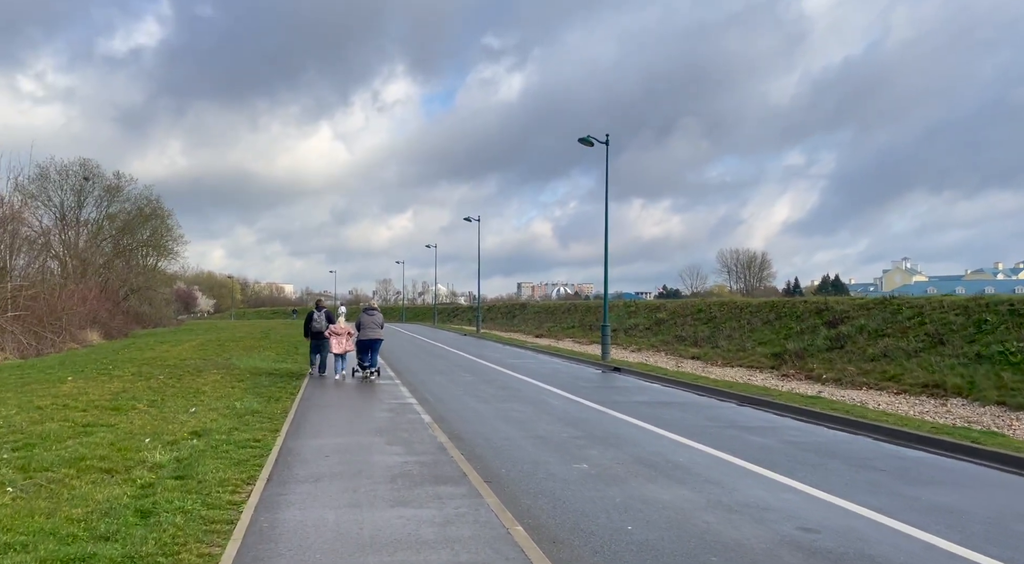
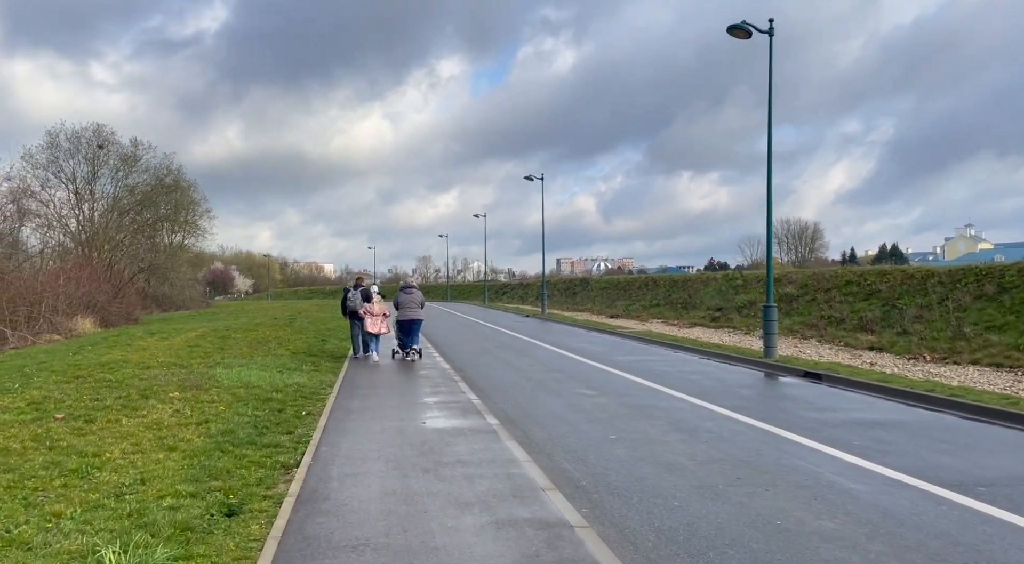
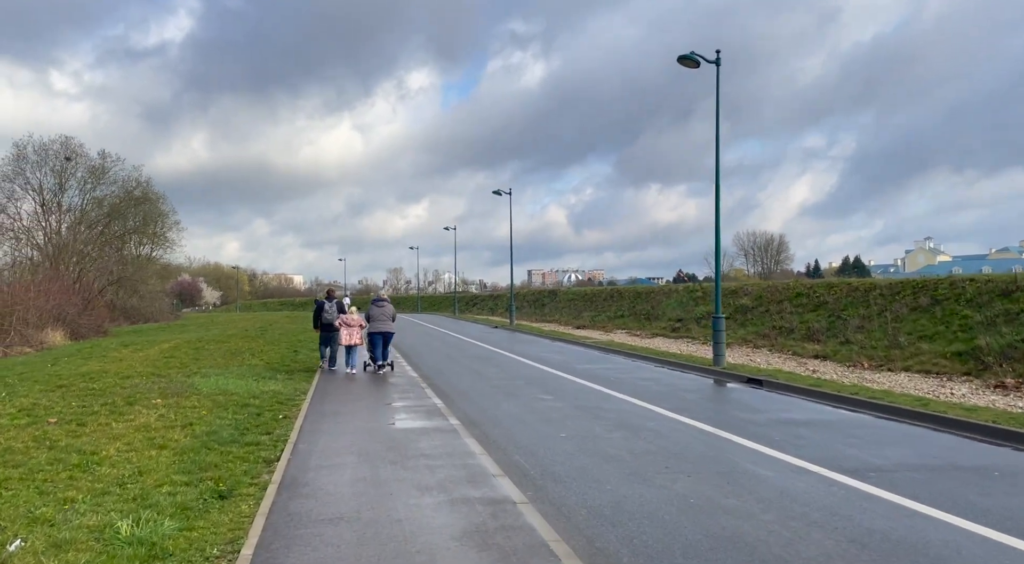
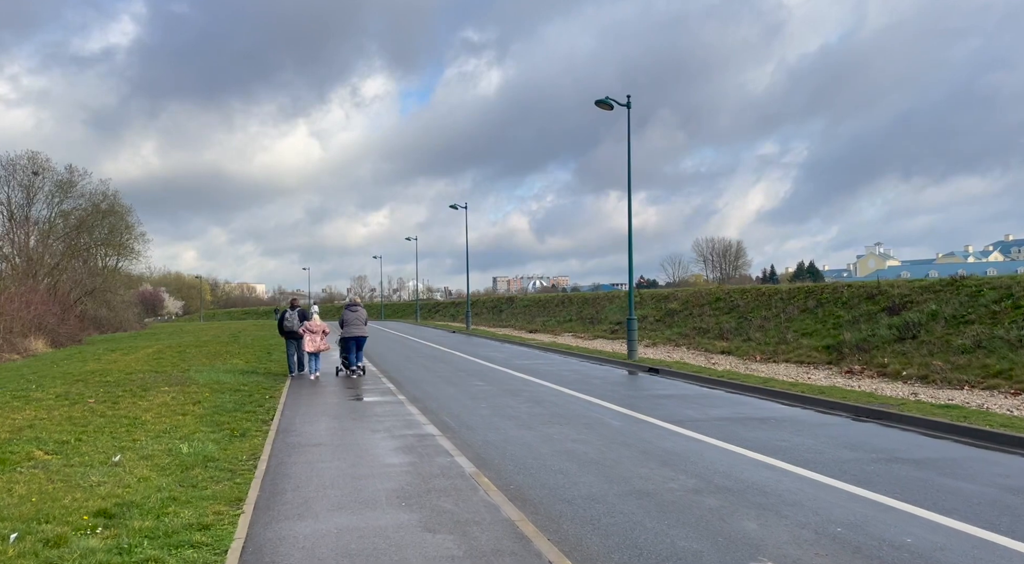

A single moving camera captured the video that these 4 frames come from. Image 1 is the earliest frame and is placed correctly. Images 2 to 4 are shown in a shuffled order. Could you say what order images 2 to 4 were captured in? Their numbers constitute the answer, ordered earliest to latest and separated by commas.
4, 3, 2
